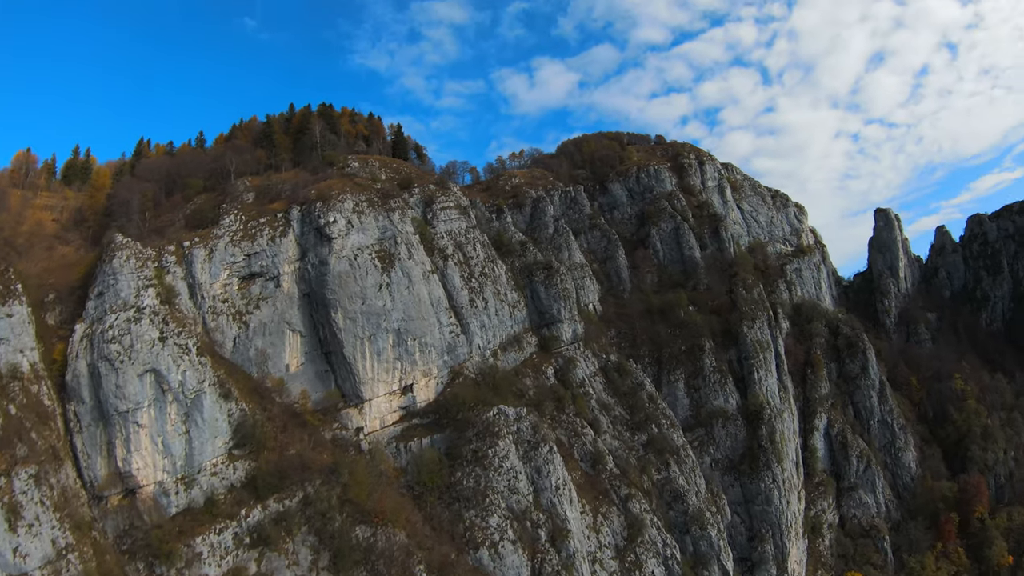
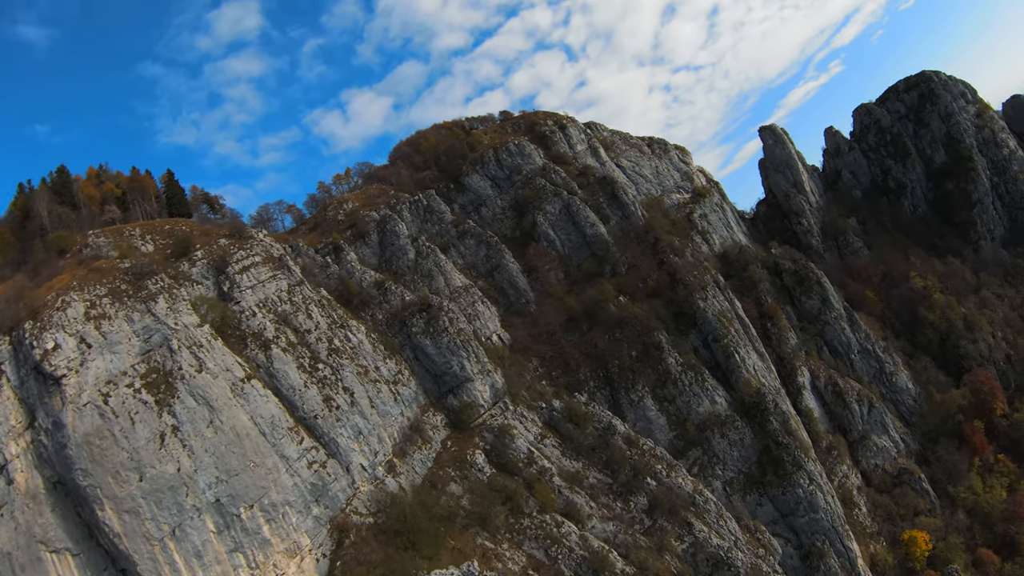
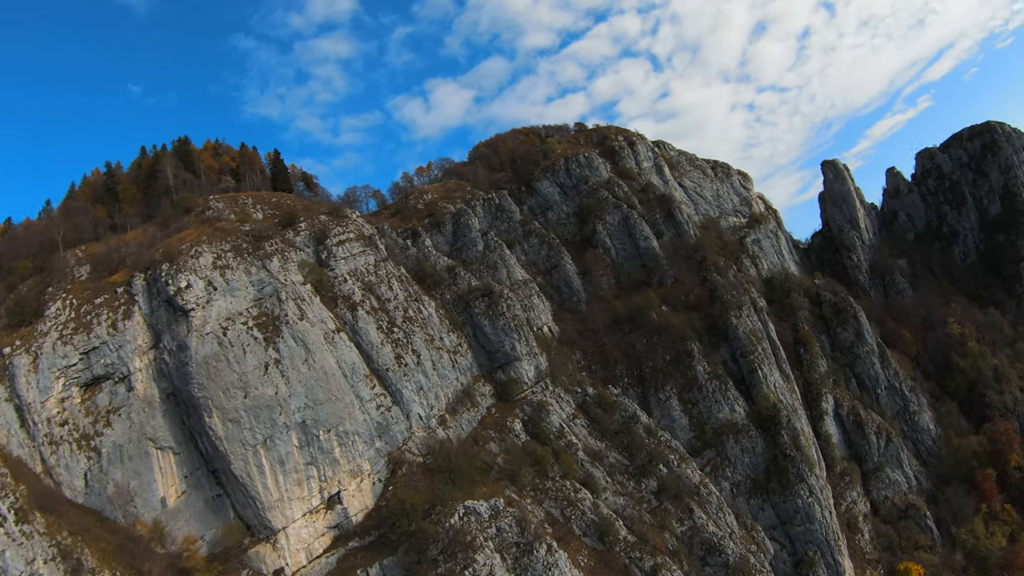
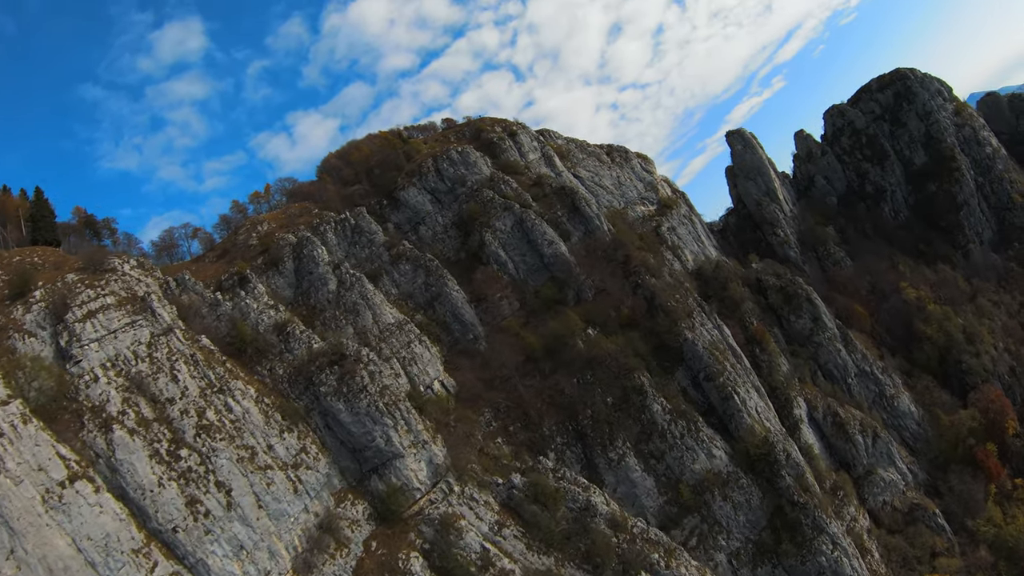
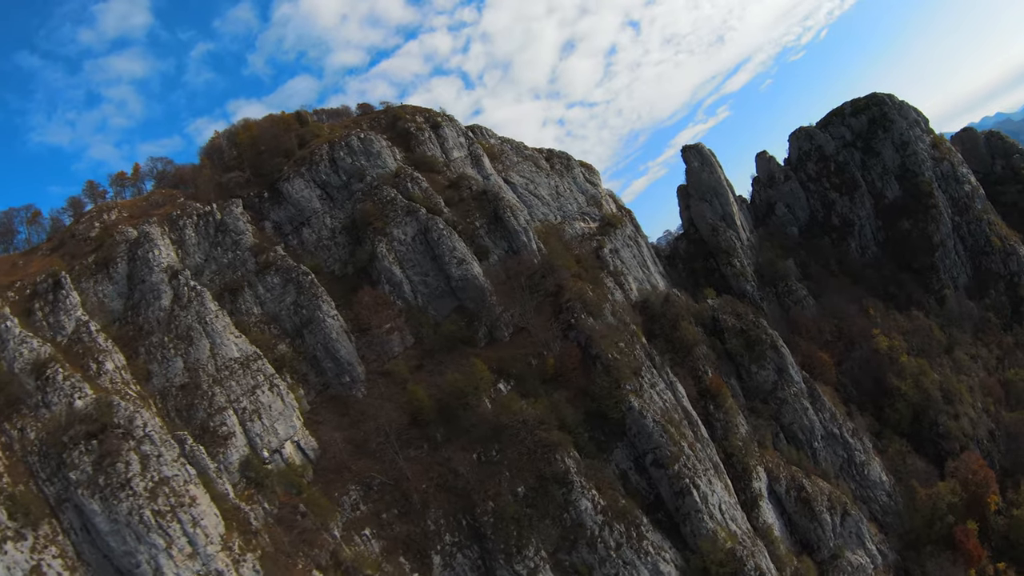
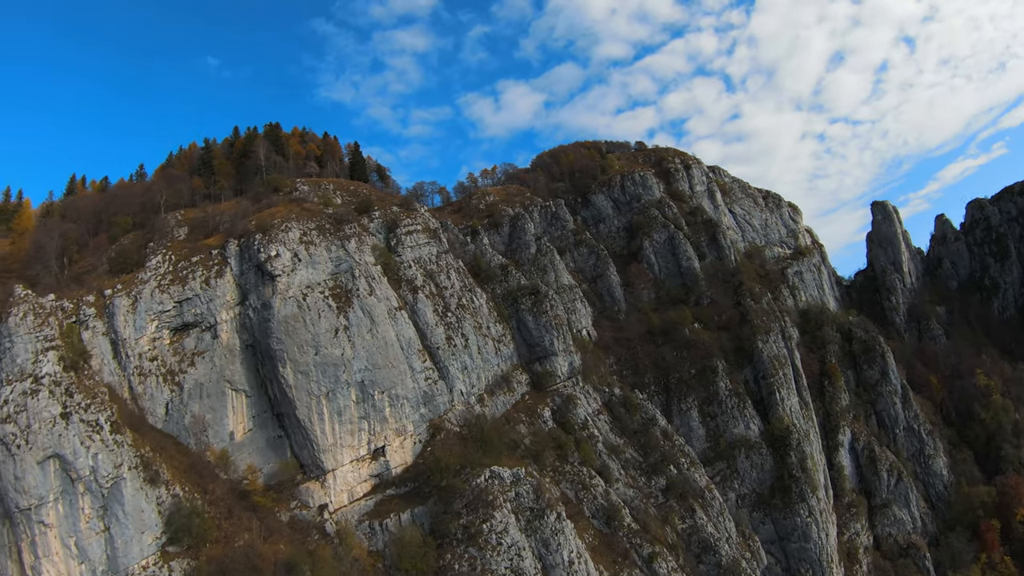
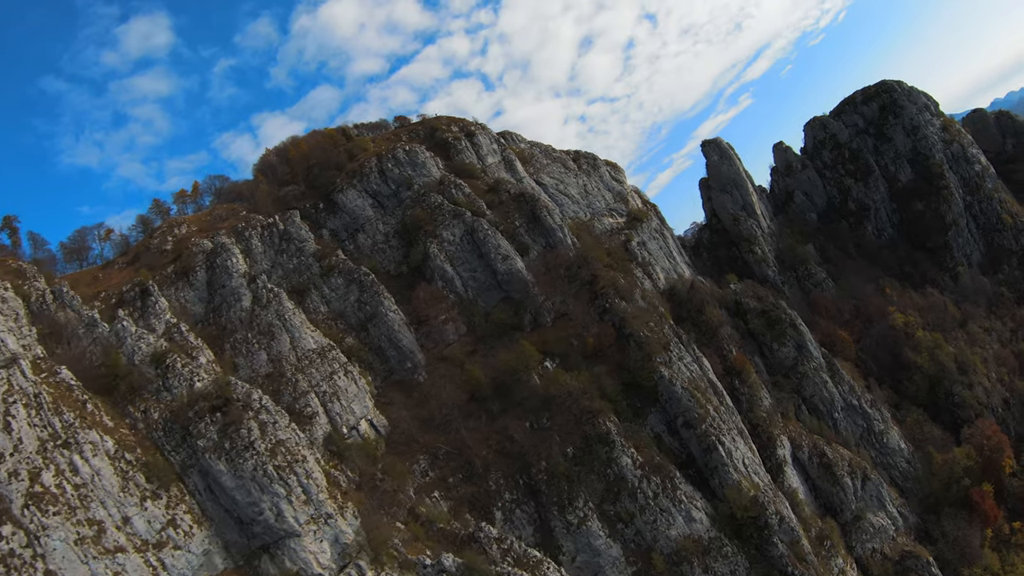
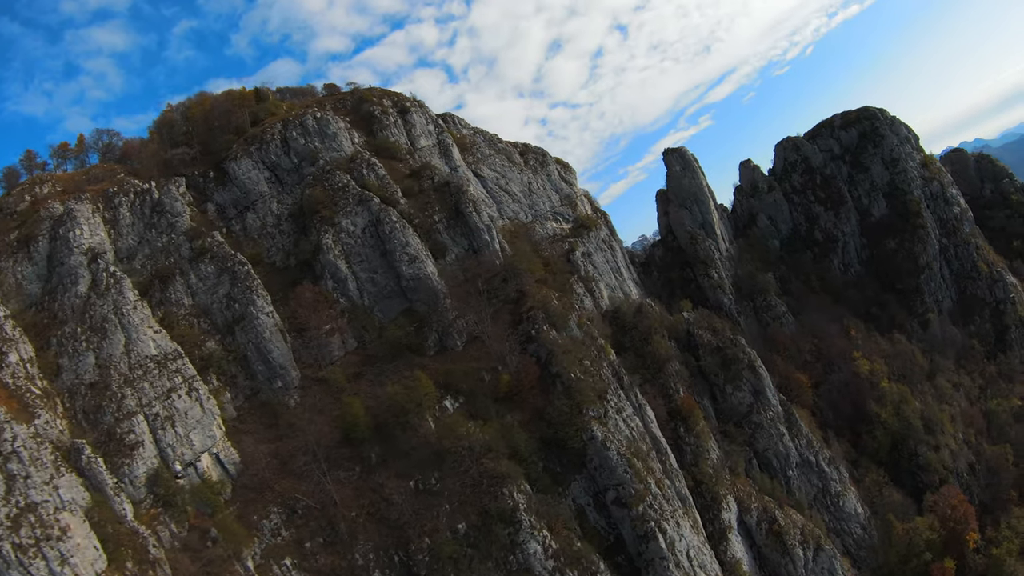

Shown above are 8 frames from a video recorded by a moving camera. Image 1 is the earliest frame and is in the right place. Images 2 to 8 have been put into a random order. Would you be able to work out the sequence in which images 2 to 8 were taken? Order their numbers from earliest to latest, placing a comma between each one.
6, 3, 2, 4, 7, 5, 8
